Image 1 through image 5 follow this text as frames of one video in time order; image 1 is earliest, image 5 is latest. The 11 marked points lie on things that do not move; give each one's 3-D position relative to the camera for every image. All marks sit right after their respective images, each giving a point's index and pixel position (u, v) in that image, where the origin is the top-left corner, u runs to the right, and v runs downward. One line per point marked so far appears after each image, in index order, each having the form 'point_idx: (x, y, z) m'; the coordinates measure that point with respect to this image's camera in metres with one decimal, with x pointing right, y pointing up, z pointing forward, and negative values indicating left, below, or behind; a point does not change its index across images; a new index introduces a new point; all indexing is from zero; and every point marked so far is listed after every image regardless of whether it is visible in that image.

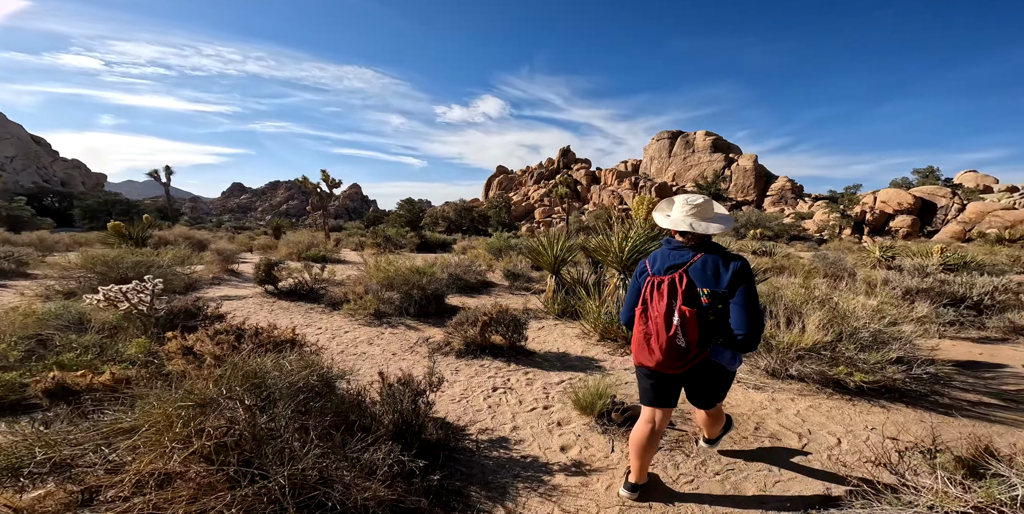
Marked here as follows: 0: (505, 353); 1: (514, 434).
0: (-0.1, -1.0, +4.5) m
1: (0.0, -1.2, +3.1) m
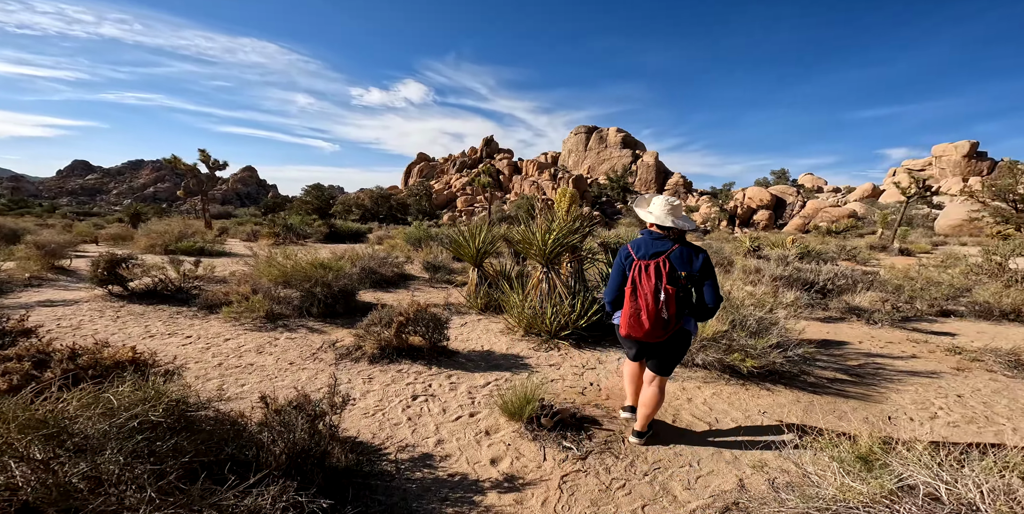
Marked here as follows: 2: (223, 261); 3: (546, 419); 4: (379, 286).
0: (-0.8, -0.9, +4.2) m
1: (-0.5, -1.2, +2.8) m
2: (-5.0, -0.1, +8.0) m
3: (+0.2, -1.1, +3.0) m
4: (-2.2, -0.5, +7.3) m
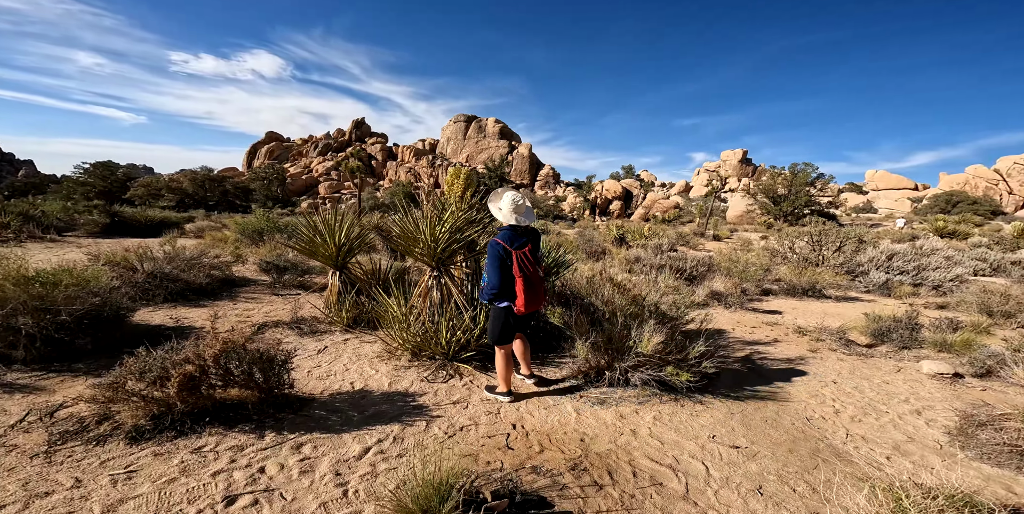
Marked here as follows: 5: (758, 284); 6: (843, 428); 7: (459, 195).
0: (-1.5, -0.9, +2.7) m
1: (-0.7, -1.2, +1.5) m
2: (-6.7, -0.1, +4.9) m
3: (-0.1, -1.1, +1.9) m
4: (-3.8, -0.5, +5.2) m
5: (+5.3, -0.6, +9.9) m
6: (+2.6, -1.3, +3.5) m
7: (-0.5, +0.6, +4.1) m
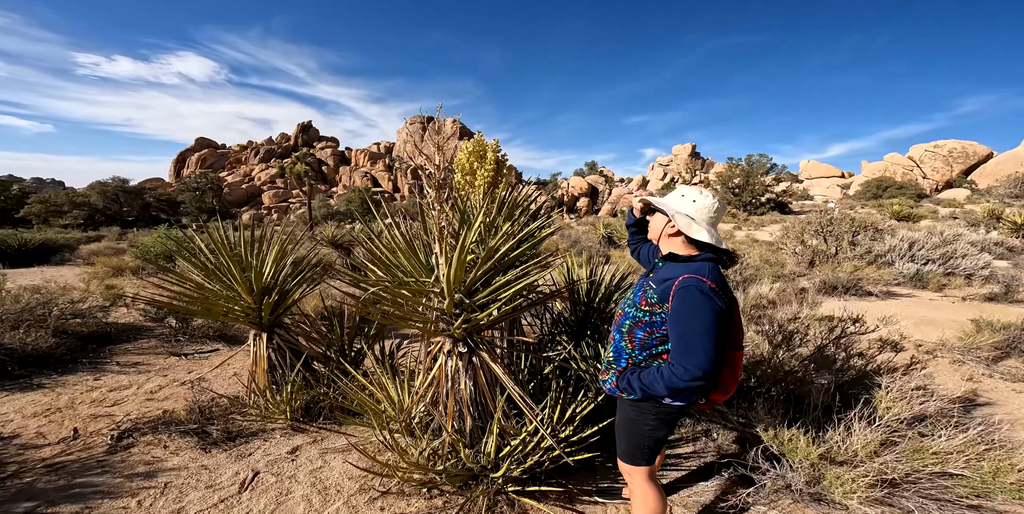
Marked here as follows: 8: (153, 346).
0: (-0.8, -1.1, +0.6) m
1: (+0.1, -1.4, -0.5) m
2: (-6.3, -0.6, +2.4) m
3: (+0.6, -1.2, 0.0) m
4: (-3.4, -0.8, +2.9) m
5: (+5.2, -0.5, +8.4) m
6: (+3.1, -1.3, +1.8) m
7: (0.0, +0.4, +2.1) m
8: (-3.0, -0.8, +3.9) m
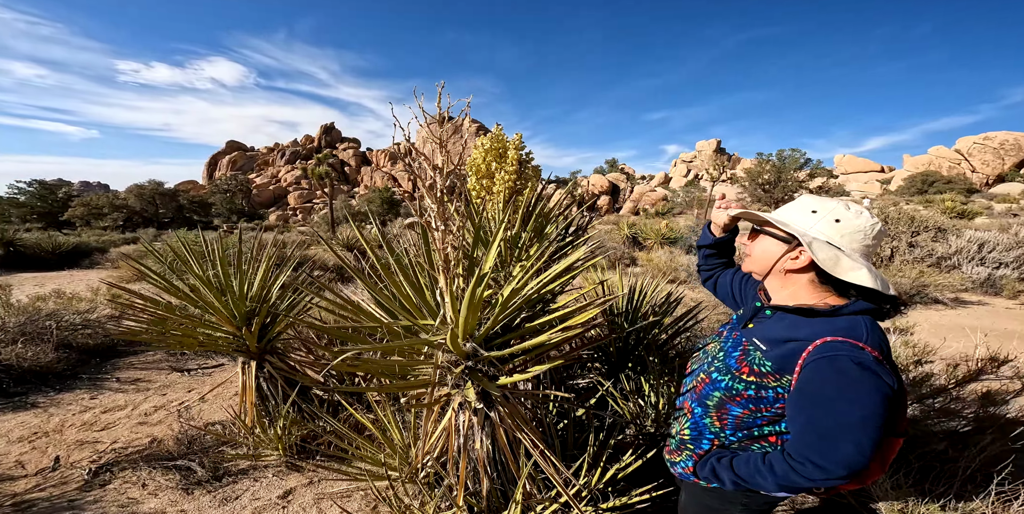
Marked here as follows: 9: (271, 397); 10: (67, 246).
0: (-0.8, -1.2, +0.2) m
1: (0.0, -1.5, -0.9) m
2: (-6.1, -0.7, +2.3) m
3: (+0.6, -1.3, -0.5) m
4: (-3.2, -0.9, +2.6) m
5: (+5.7, -0.5, +7.7) m
6: (+3.2, -1.4, +1.2) m
7: (+0.1, +0.3, +1.7) m
8: (-2.8, -0.8, +3.7) m
9: (-1.3, -0.7, +2.4) m
10: (-10.5, +0.3, +10.7) m
